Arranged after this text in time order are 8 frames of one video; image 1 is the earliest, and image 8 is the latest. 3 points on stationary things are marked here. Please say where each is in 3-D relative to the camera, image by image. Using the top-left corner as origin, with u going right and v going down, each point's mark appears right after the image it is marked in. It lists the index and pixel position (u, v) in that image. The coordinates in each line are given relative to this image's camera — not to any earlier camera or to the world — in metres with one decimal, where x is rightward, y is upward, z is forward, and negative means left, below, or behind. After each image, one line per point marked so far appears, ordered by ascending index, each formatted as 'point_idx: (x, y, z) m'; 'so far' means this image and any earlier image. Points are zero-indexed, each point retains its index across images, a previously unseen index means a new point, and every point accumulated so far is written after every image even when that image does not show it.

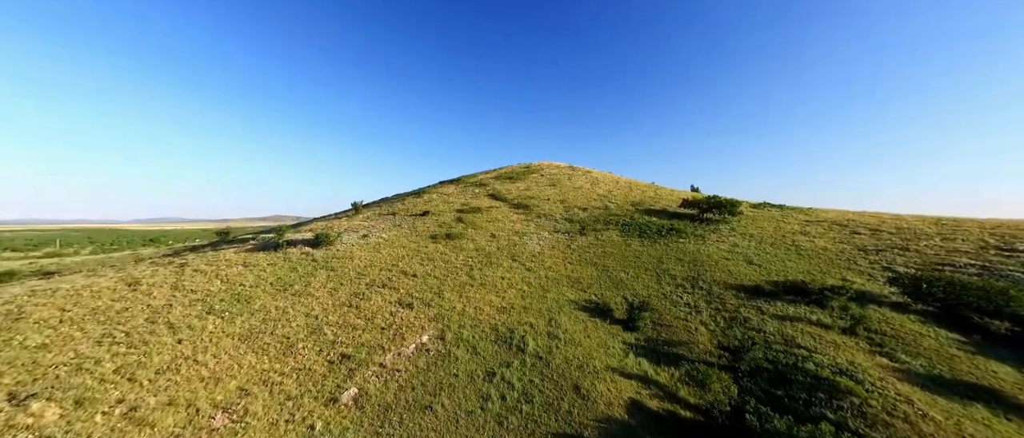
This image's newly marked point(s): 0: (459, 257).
0: (-3.2, -2.4, +19.9) m
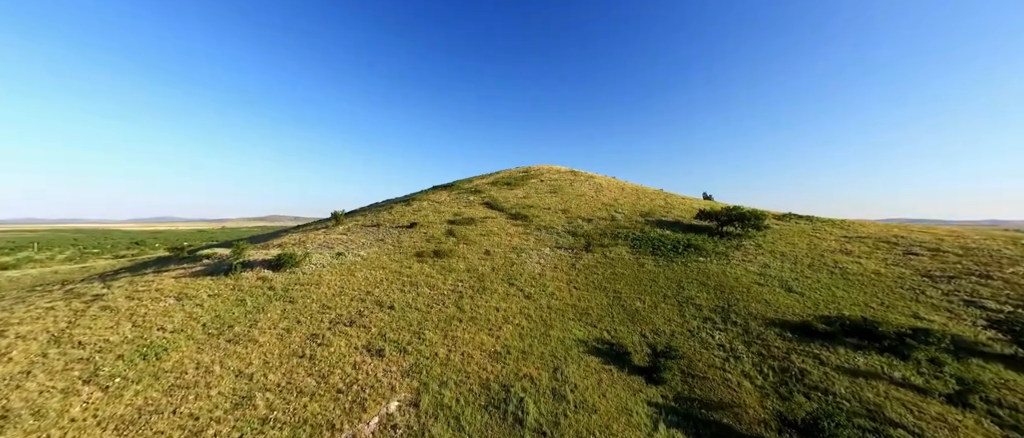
0: (-3.4, -3.3, +17.2) m
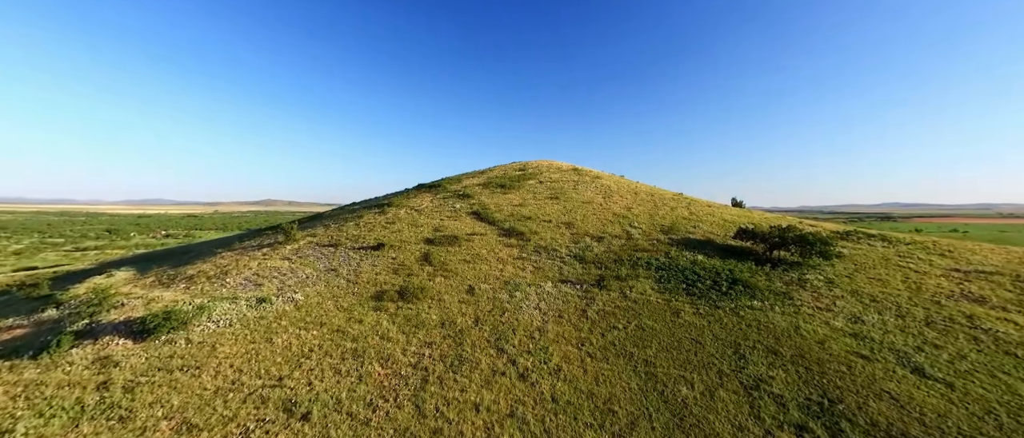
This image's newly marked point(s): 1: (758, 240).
0: (-3.8, -4.8, +12.0) m
1: (+14.2, -1.2, +18.6) m
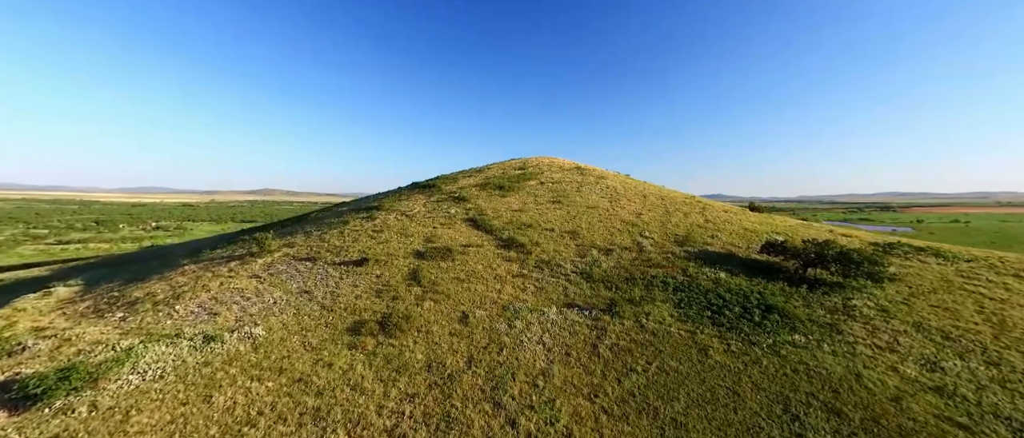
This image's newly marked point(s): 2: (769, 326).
0: (-3.9, -5.6, +9.8) m
1: (+14.2, -2.0, +16.4) m
2: (+10.3, -4.3, +12.9) m
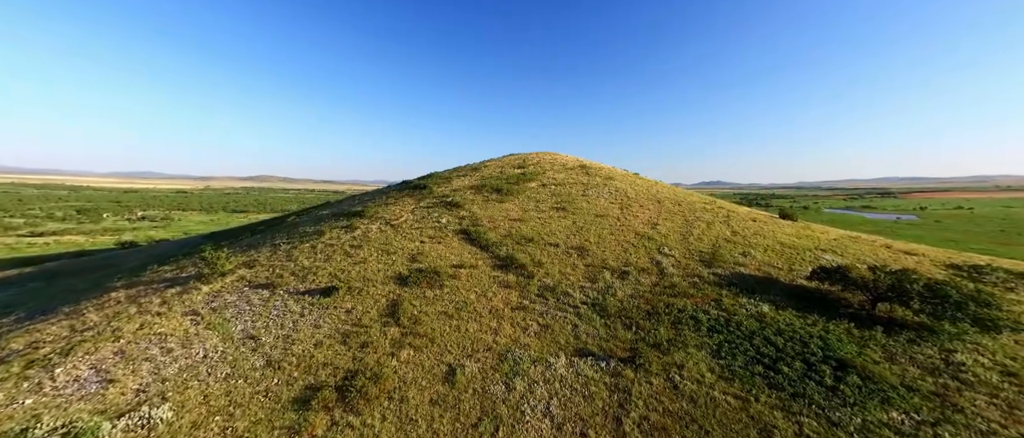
0: (-3.9, -6.8, +6.8) m
1: (+14.1, -3.0, +13.4) m
2: (+10.3, -5.4, +9.9) m
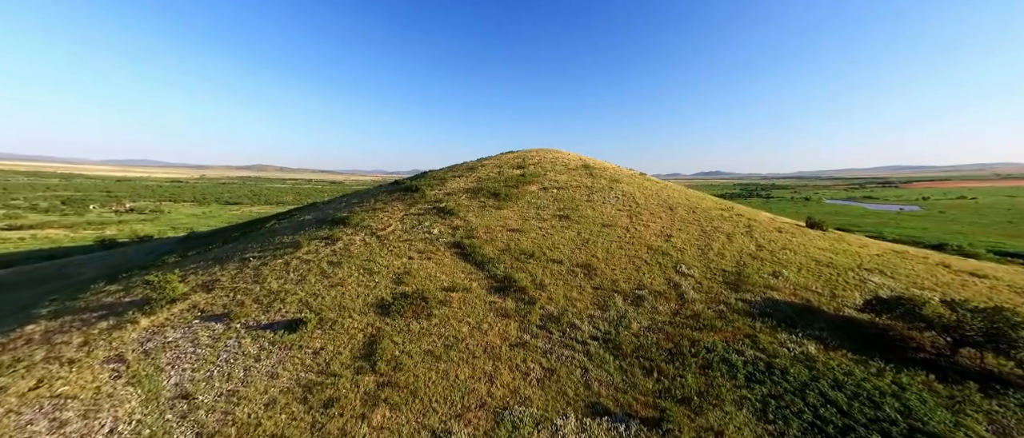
0: (-3.9, -7.9, +4.6) m
1: (+14.1, -4.1, +11.2) m
2: (+10.2, -6.5, +7.8) m
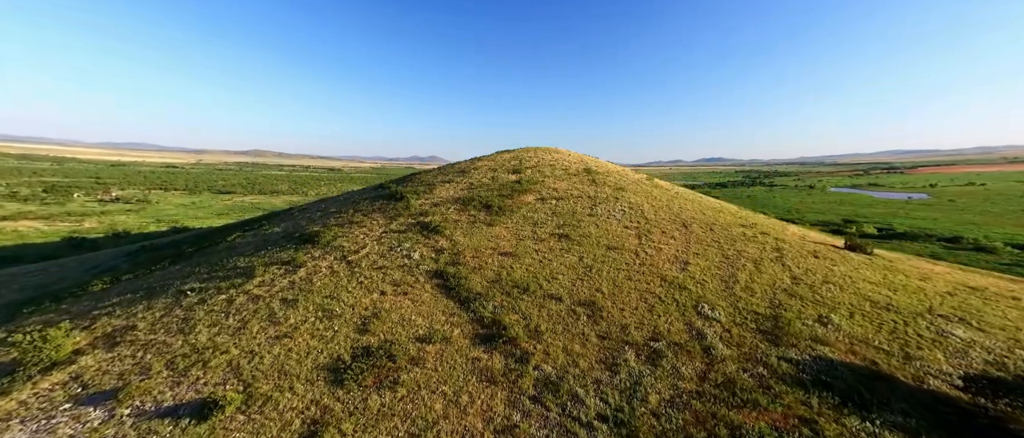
0: (-4.4, -9.7, +1.7) m
1: (+13.7, -5.8, +8.2) m
2: (+9.8, -8.3, +4.9) m
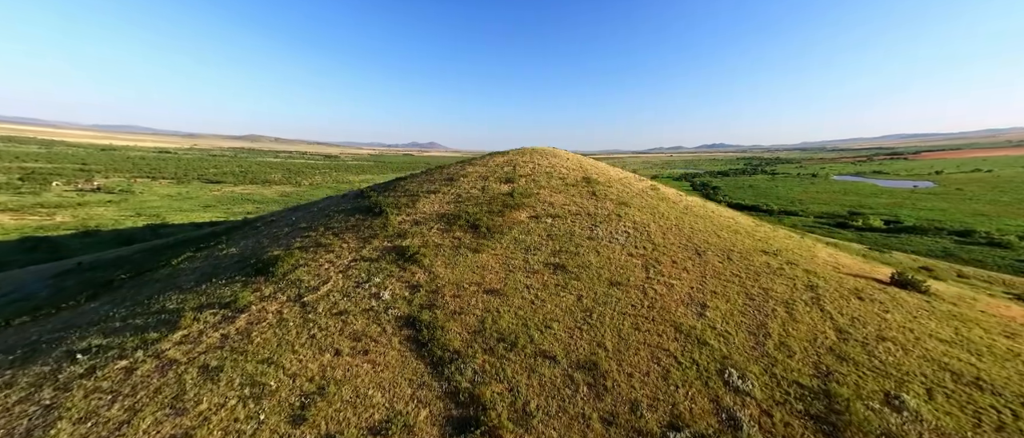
0: (-5.0, -12.0, -1.2) m
1: (+13.1, -7.9, +5.1) m
2: (+9.2, -10.5, +1.9) m
